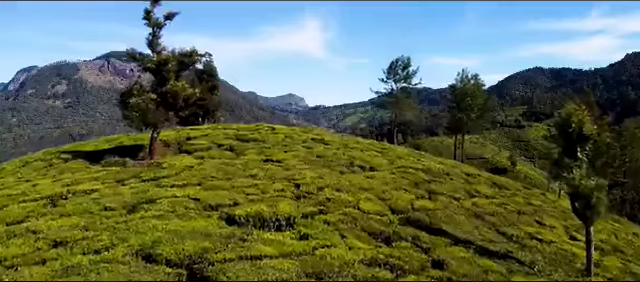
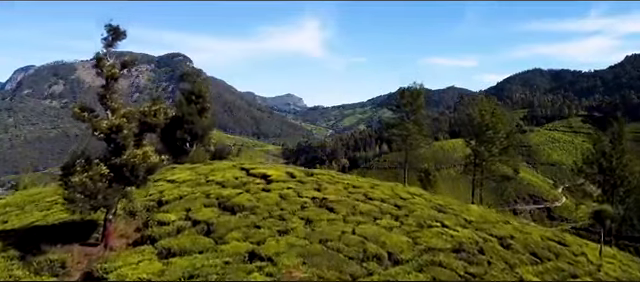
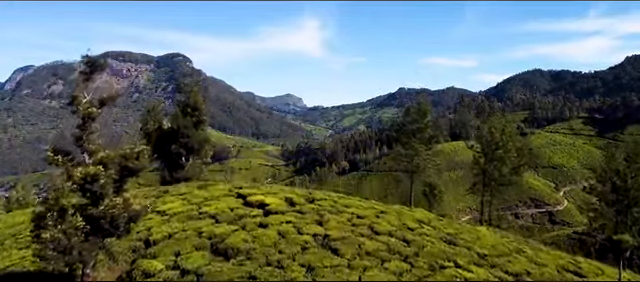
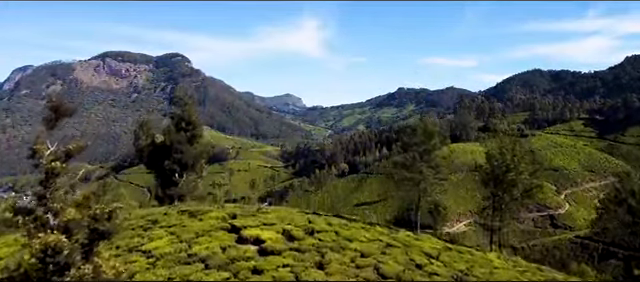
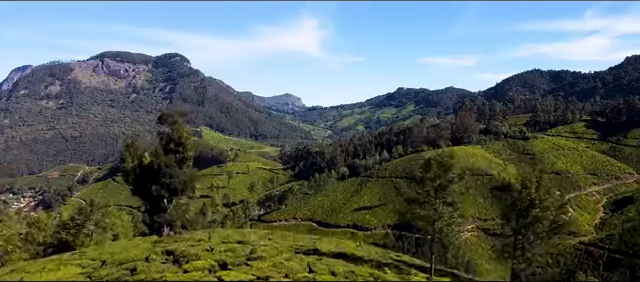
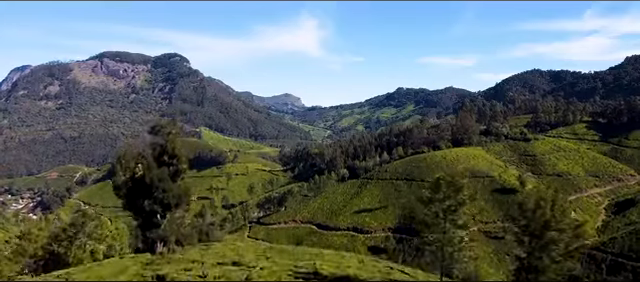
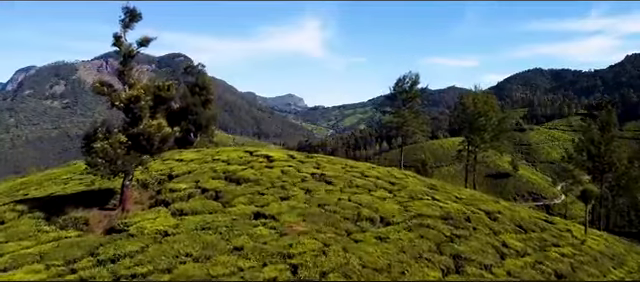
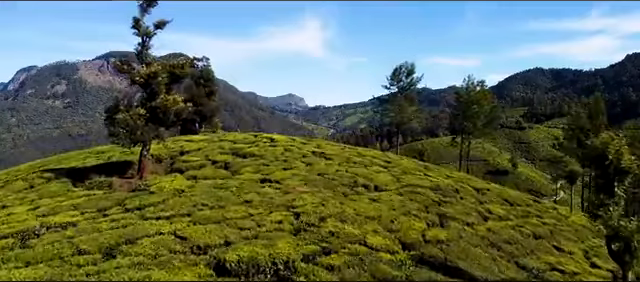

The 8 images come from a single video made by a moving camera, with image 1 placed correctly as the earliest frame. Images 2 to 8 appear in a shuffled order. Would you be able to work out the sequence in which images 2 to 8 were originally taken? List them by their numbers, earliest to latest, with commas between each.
8, 7, 2, 3, 4, 5, 6
